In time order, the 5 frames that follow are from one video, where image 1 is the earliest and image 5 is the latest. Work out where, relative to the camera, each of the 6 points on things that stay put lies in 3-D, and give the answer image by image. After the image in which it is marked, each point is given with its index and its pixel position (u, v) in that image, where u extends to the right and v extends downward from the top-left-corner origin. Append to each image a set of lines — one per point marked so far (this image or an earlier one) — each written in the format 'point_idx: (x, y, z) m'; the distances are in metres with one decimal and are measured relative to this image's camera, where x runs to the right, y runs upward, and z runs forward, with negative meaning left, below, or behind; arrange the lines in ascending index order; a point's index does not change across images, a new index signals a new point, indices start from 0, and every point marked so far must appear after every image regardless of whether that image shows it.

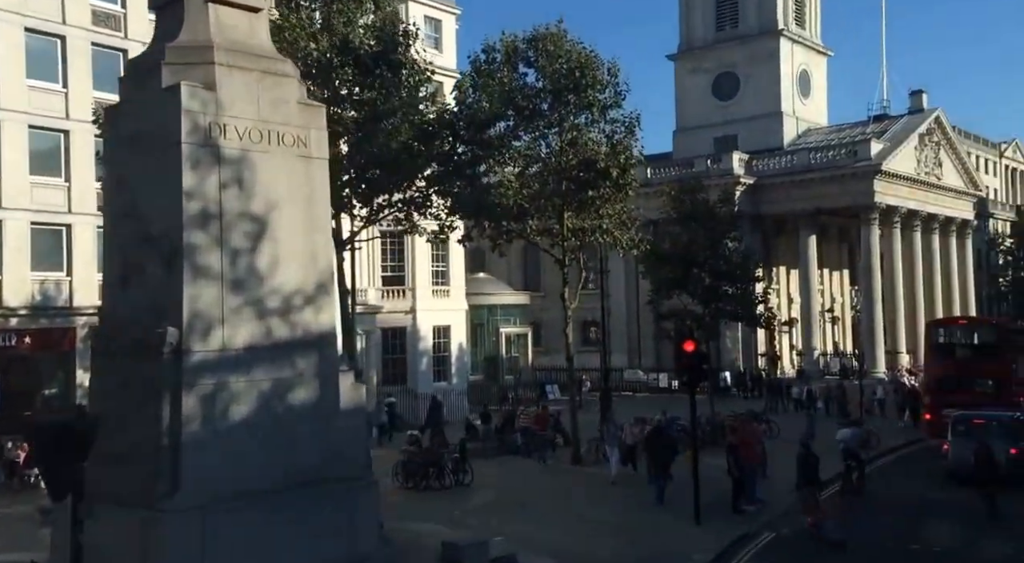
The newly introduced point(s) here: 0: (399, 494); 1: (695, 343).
0: (-2.1, -3.8, +19.5) m
1: (+2.9, -1.0, +17.3) m
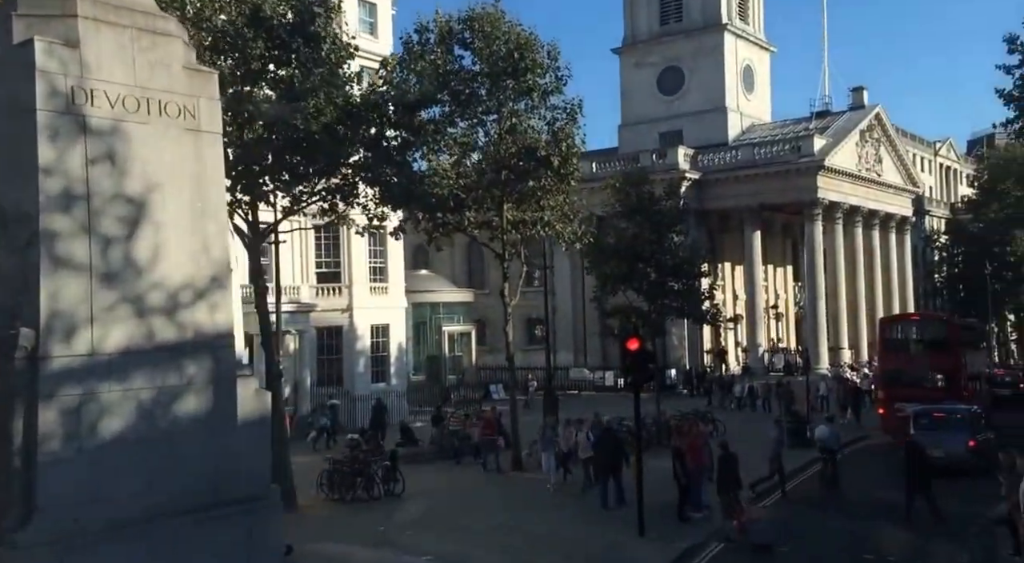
0: (-3.1, -3.7, +18.1) m
1: (+1.9, -0.9, +16.0) m
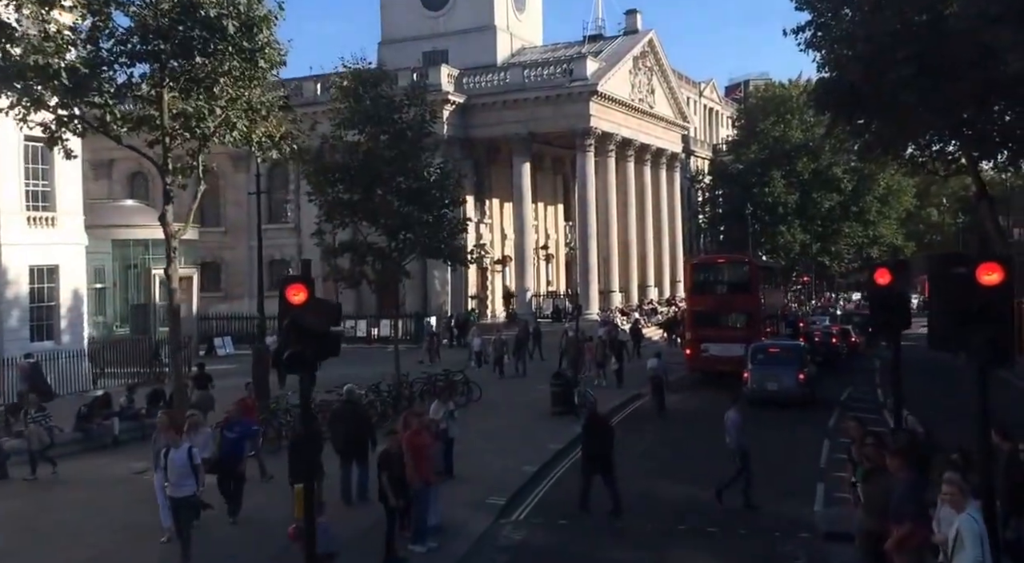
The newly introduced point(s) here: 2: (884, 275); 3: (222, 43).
0: (-7.1, -2.8, +10.6) m
1: (-1.8, -0.1, +9.5) m
2: (+4.7, +0.1, +13.8) m
3: (-4.4, +3.7, +16.7) m
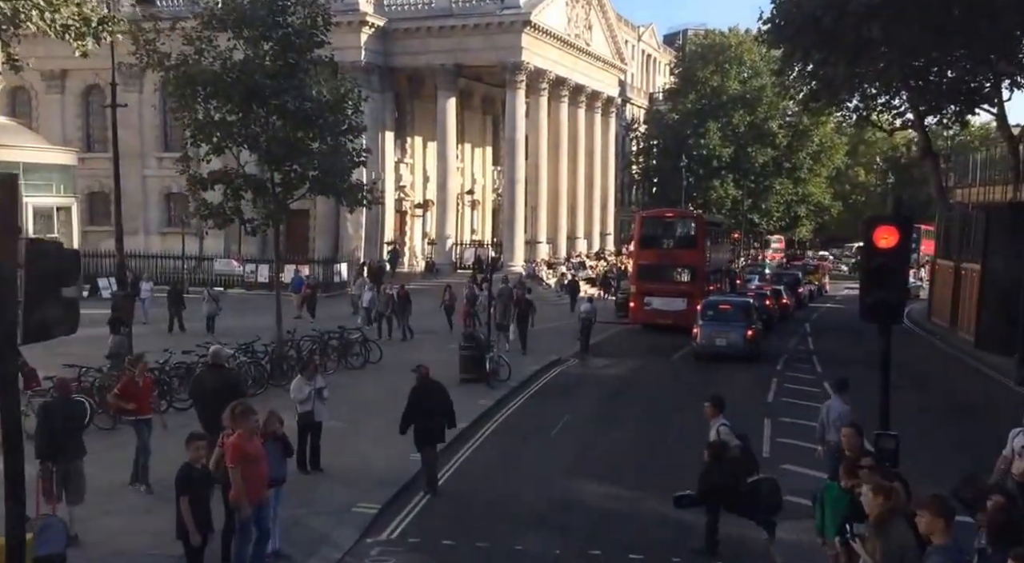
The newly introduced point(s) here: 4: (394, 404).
0: (-8.1, -2.2, +6.6) m
1: (-2.6, +0.3, +5.6) m
2: (+3.6, +0.5, +10.4) m
3: (-5.6, +4.5, +12.5) m
4: (-1.9, -1.9, +18.7) m
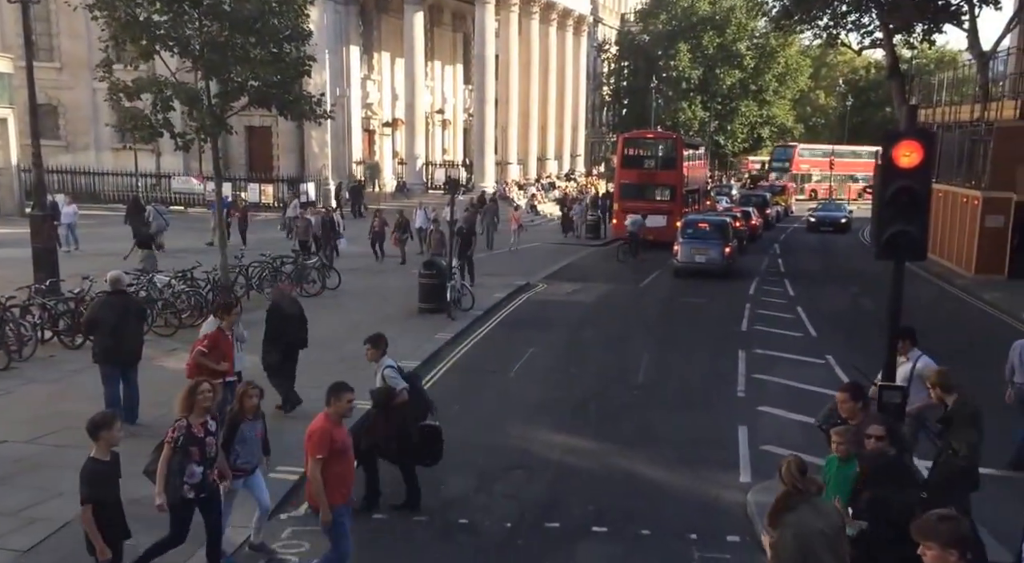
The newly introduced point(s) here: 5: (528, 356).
0: (-8.5, -1.8, +4.7) m
1: (-2.9, +0.6, +3.8) m
2: (+3.2, +1.0, +8.6) m
3: (-6.0, +5.2, +10.2) m
4: (-2.6, -0.7, +17.0) m
5: (+0.3, -1.2, +17.2) m
